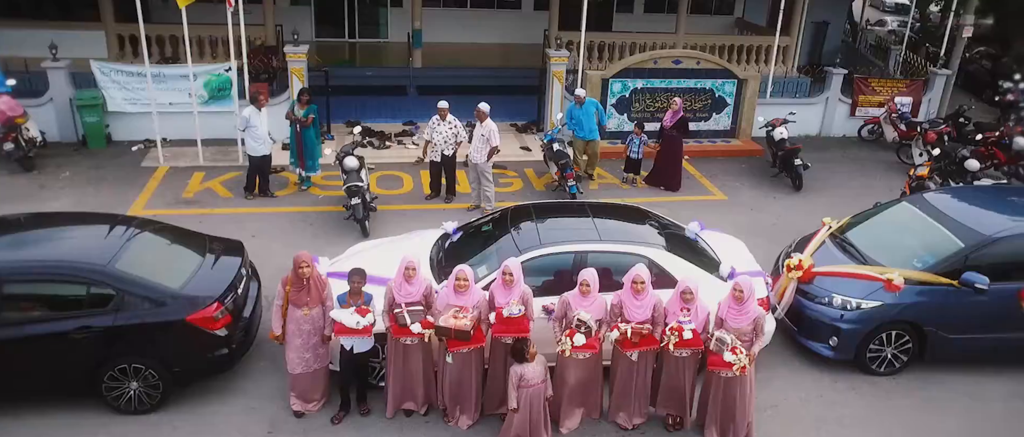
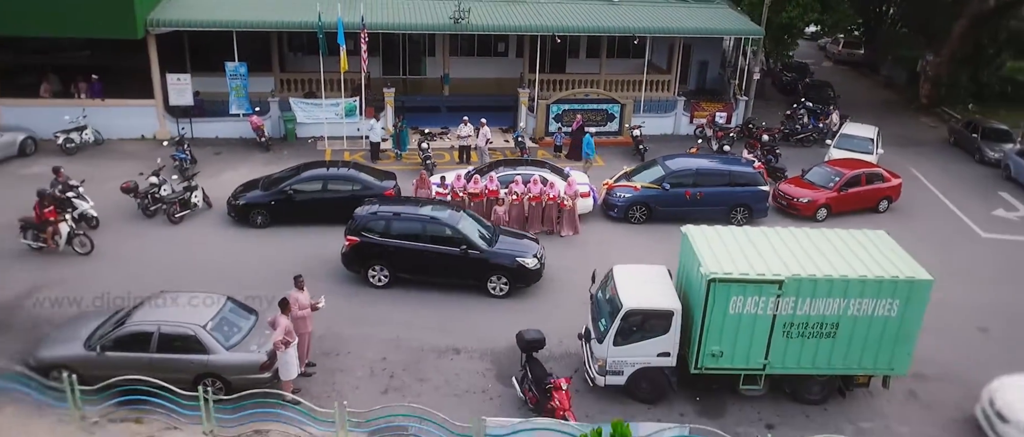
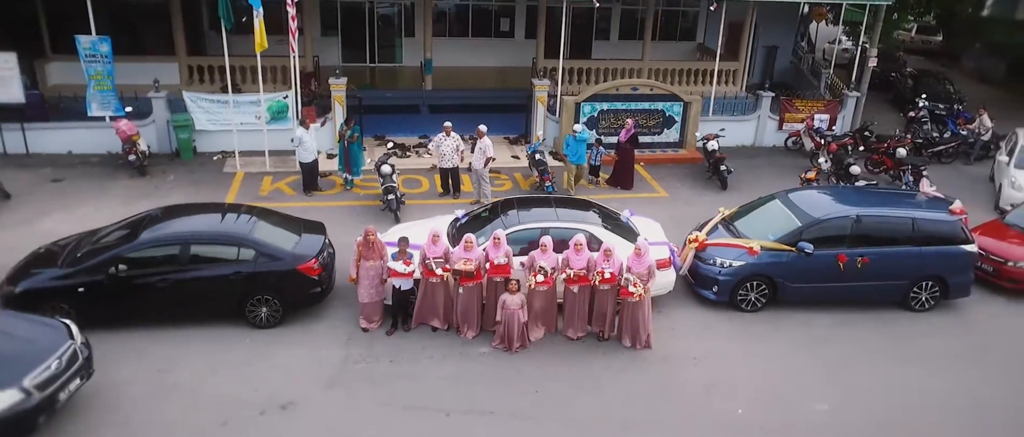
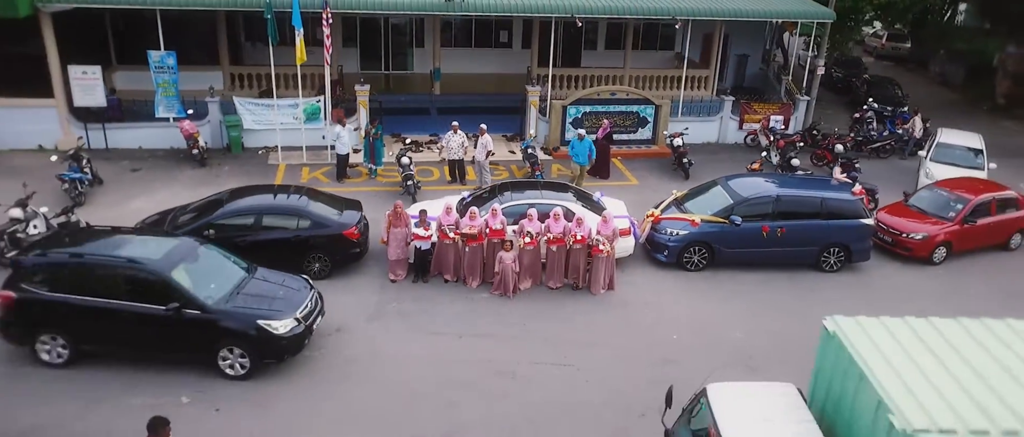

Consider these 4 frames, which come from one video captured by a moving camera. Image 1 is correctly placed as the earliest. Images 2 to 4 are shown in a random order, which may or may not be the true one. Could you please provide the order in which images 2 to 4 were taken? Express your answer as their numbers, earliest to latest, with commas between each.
3, 4, 2
